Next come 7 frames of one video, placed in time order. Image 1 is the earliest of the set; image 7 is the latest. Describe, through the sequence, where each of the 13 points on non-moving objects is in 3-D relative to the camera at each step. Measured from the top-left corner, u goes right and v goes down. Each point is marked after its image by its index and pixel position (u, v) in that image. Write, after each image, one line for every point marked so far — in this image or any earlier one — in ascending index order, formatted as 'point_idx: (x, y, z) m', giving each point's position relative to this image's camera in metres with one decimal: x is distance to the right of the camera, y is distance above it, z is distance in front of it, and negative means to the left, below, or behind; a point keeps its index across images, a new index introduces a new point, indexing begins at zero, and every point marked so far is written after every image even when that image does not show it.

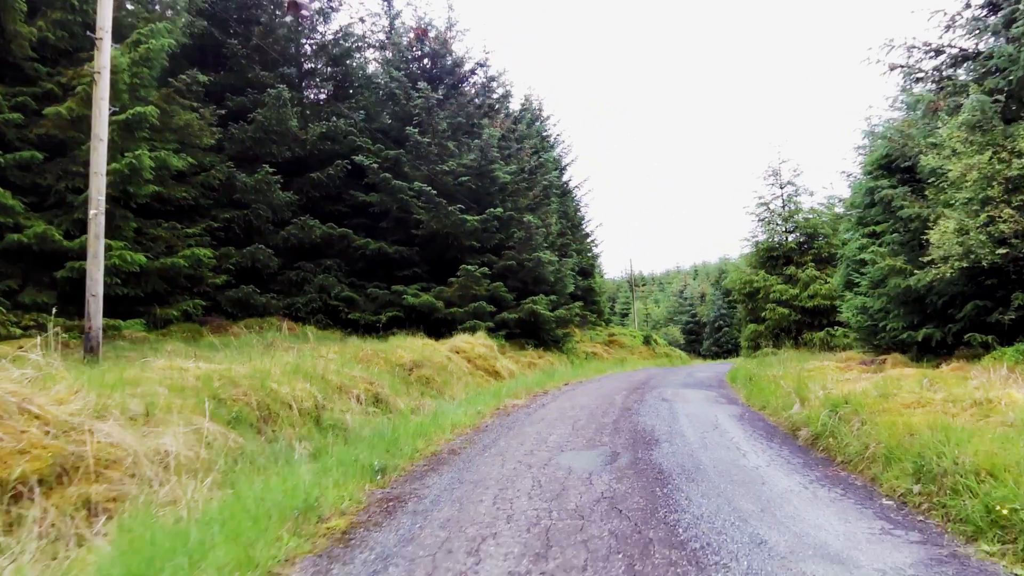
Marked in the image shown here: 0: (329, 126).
0: (-4.9, +4.5, +15.4) m
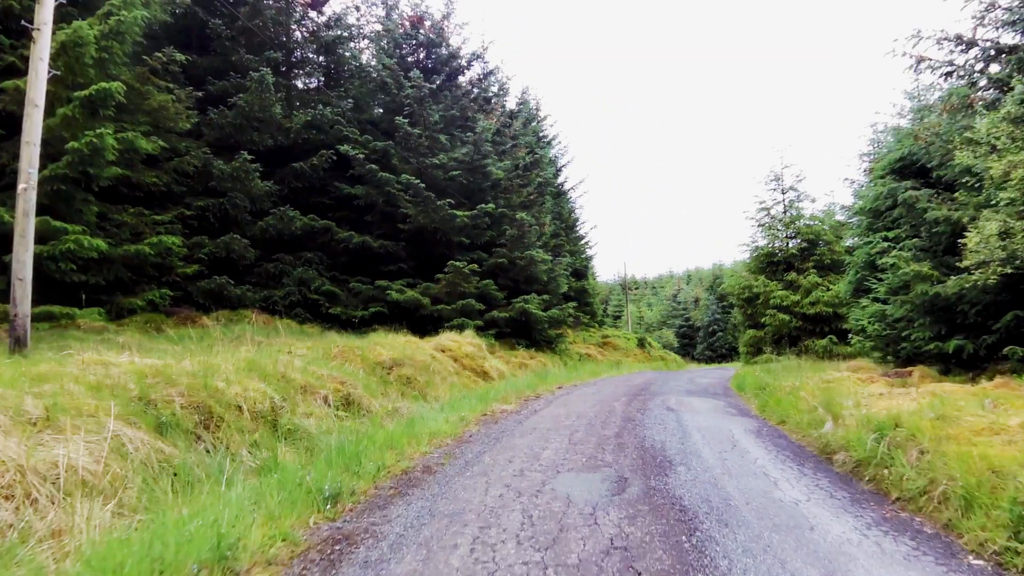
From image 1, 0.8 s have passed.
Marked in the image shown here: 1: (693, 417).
0: (-4.9, +4.7, +14.5) m
1: (+2.4, -1.7, +7.2) m
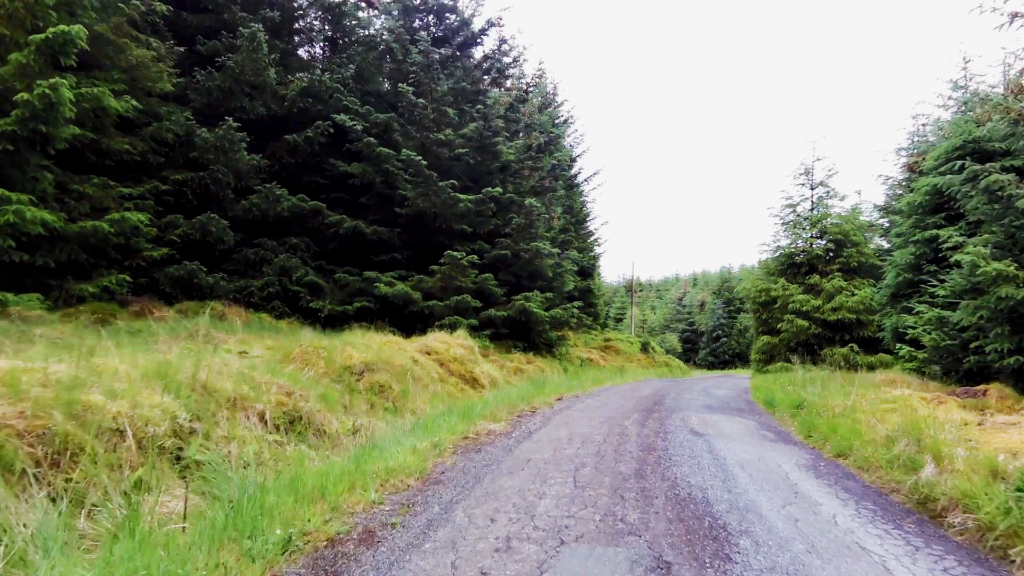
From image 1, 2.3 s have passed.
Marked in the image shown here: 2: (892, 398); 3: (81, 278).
0: (-4.9, +4.9, +13.1) m
1: (+2.3, -1.7, +5.8) m
2: (+5.0, -1.4, +7.0) m
3: (-8.1, +0.2, +10.0) m
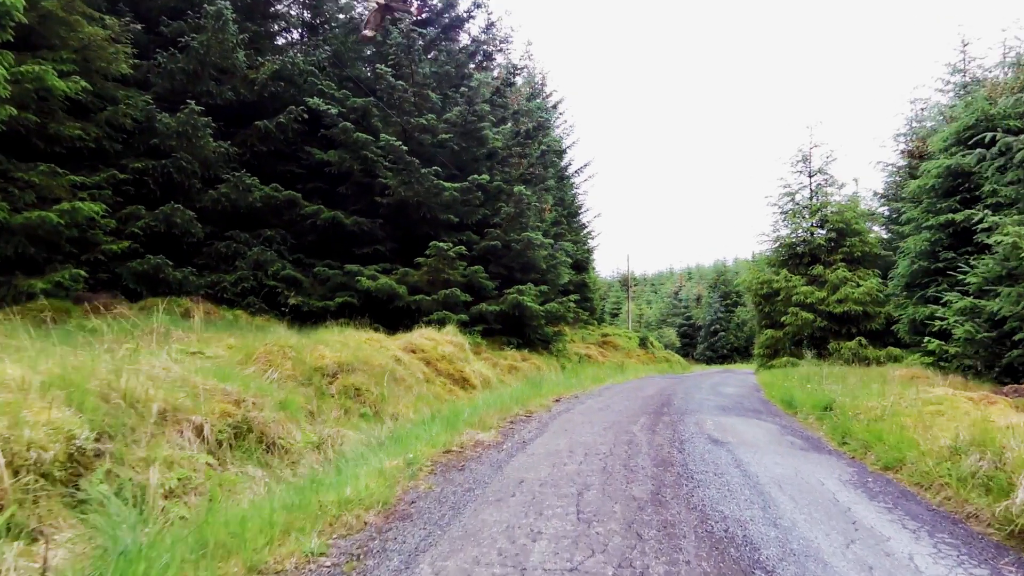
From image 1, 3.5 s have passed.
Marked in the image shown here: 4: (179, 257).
0: (-5.1, +5.0, +12.1) m
1: (+2.2, -1.6, +5.0) m
2: (+4.9, -1.3, +6.2) m
3: (-8.2, +0.3, +9.1) m
4: (-7.3, +0.7, +11.8) m
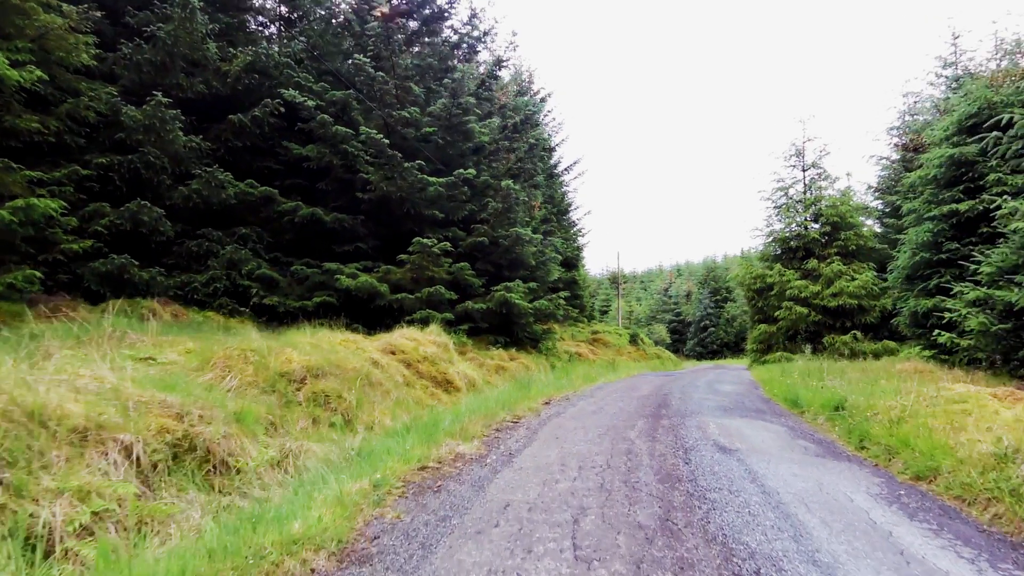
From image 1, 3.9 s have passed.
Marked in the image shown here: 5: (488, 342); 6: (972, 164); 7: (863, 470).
0: (-5.5, +5.1, +11.4) m
1: (+2.1, -1.5, +4.4) m
2: (+4.7, -1.1, +5.7) m
3: (-8.4, +0.2, +8.3) m
4: (-7.6, +0.7, +11.1) m
5: (-0.6, -1.4, +13.8) m
6: (+9.3, +2.5, +10.9) m
7: (+3.0, -1.5, +4.5) m
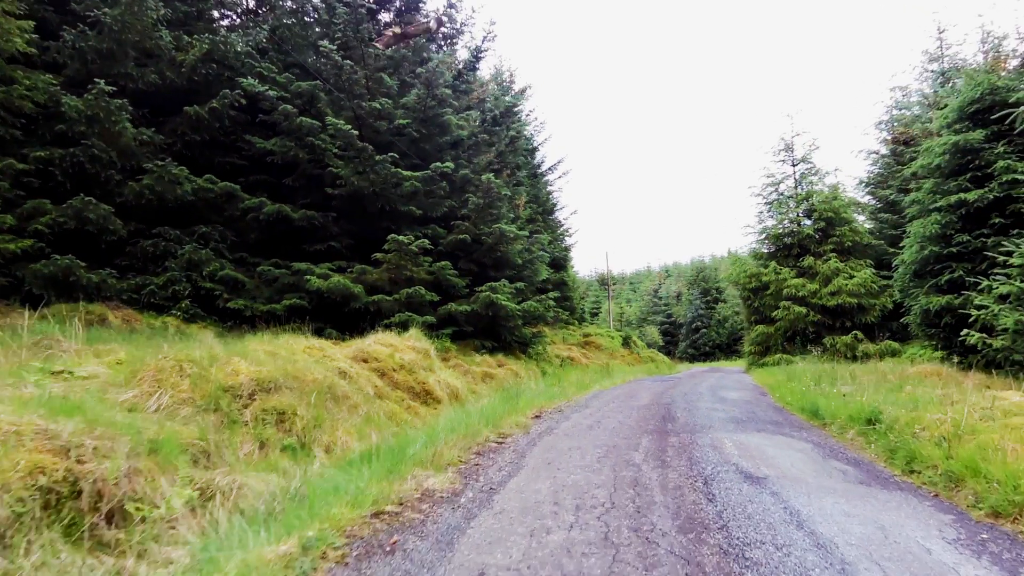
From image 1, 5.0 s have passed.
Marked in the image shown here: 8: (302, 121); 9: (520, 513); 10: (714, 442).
0: (-5.8, +5.0, +10.5) m
1: (+2.0, -1.4, +3.6) m
2: (+4.6, -1.1, +4.9) m
3: (-8.6, +0.2, +7.3) m
4: (-7.9, +0.6, +10.1) m
5: (-0.9, -1.4, +12.9) m
6: (+9.0, +2.6, +10.2) m
7: (+2.8, -1.5, +3.7) m
8: (-4.2, +3.4, +10.7) m
9: (+0.1, -1.4, +3.4) m
10: (+2.0, -1.5, +5.4) m
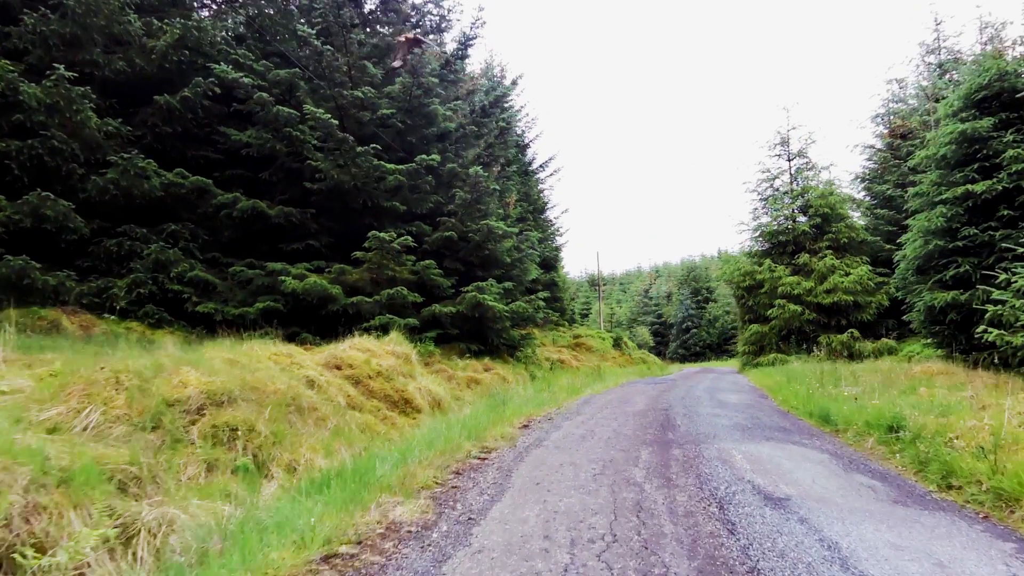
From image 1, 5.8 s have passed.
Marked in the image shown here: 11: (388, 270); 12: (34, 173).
0: (-6.1, +4.9, +9.8) m
1: (+1.9, -1.4, +3.0) m
2: (+4.4, -1.0, +4.4) m
3: (-8.8, +0.1, +6.5) m
4: (-8.1, +0.5, +9.3) m
5: (-1.2, -1.4, +12.3) m
6: (+8.7, +2.7, +9.8) m
7: (+2.7, -1.4, +3.2) m
8: (-4.5, +3.4, +10.1) m
9: (0.0, -1.4, +2.8) m
10: (+1.9, -1.5, +4.8) m
11: (-2.5, +0.4, +11.0) m
12: (-8.1, +1.9, +8.7) m
